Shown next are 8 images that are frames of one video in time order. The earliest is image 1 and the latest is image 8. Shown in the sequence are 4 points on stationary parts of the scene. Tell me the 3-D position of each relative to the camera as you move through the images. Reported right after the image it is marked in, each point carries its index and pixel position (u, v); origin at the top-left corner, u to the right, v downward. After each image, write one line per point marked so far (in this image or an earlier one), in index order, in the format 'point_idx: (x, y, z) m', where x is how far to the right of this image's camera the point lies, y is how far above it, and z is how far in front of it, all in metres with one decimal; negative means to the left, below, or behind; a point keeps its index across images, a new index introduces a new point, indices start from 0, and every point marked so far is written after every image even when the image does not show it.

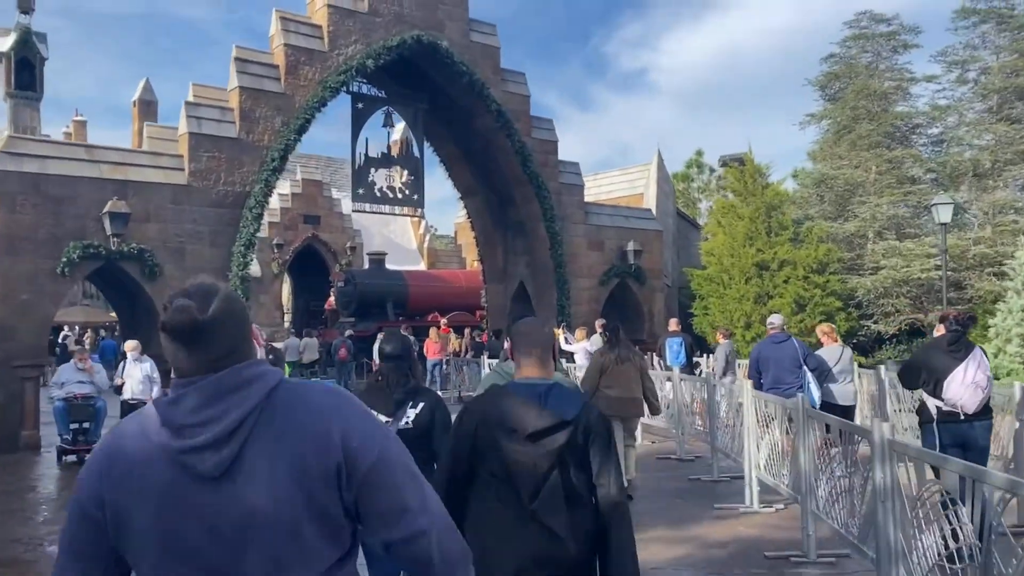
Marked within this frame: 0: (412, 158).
0: (-2.0, +2.7, +17.0) m
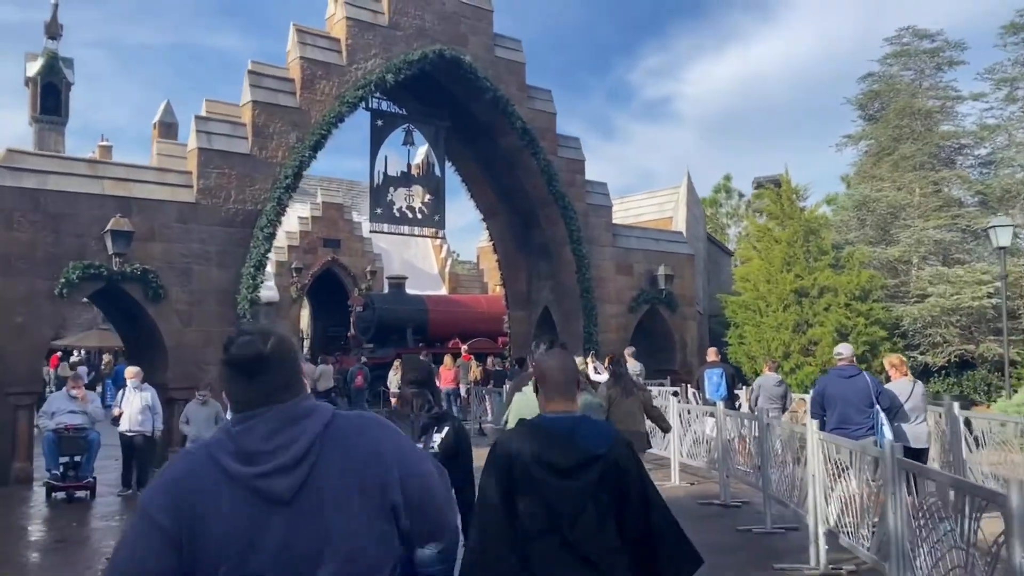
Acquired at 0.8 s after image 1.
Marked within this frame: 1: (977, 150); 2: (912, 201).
0: (-1.6, +2.2, +16.3) m
1: (+10.5, +3.1, +18.8) m
2: (+8.9, +2.0, +18.5) m
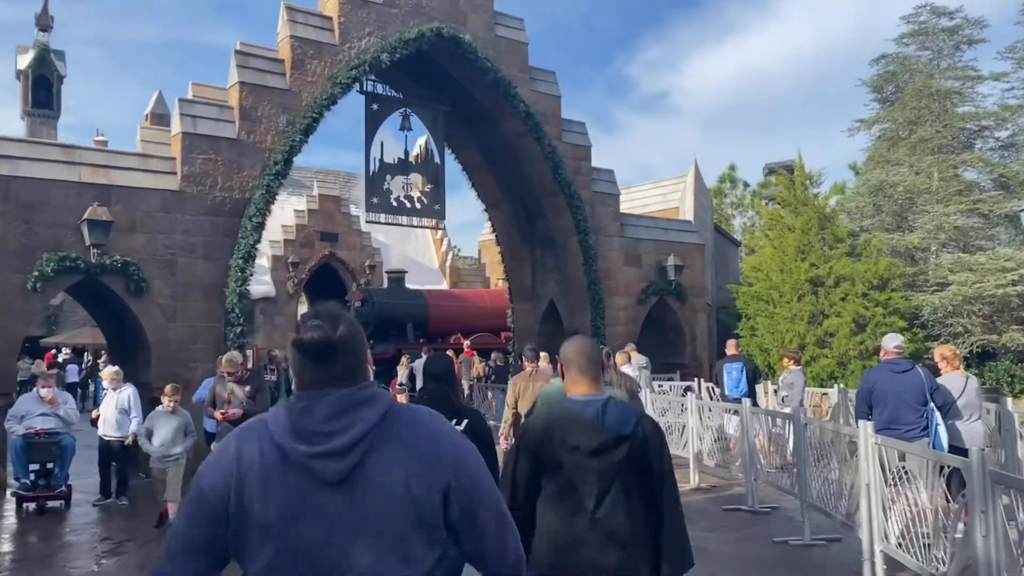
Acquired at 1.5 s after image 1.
0: (-1.5, +2.3, +15.5) m
1: (+10.6, +3.4, +18.1) m
2: (+9.0, +2.2, +17.8) m
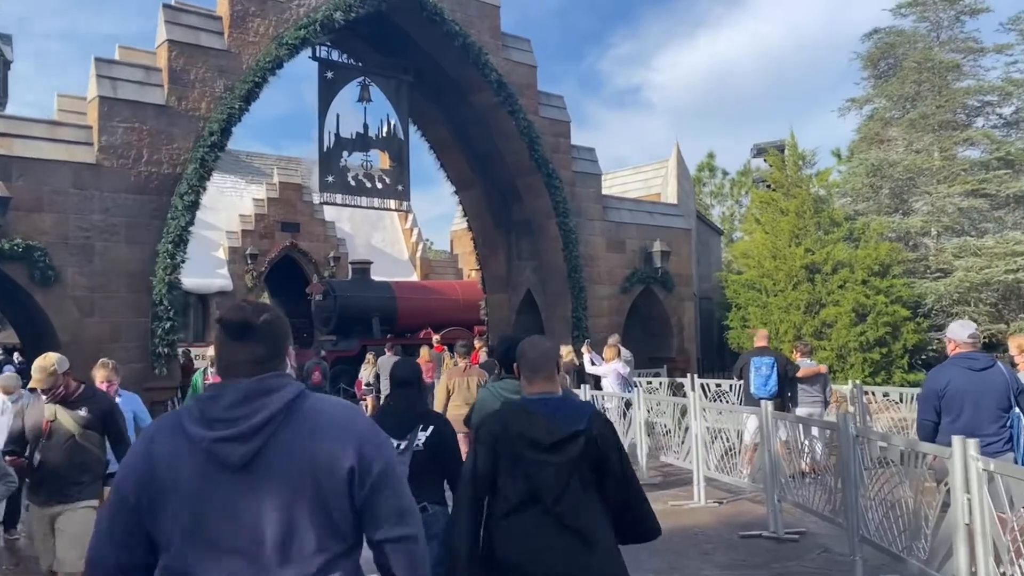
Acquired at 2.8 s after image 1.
0: (-2.0, +2.5, +14.0) m
1: (+10.0, +3.7, +16.9) m
2: (+8.4, +2.5, +16.6) m
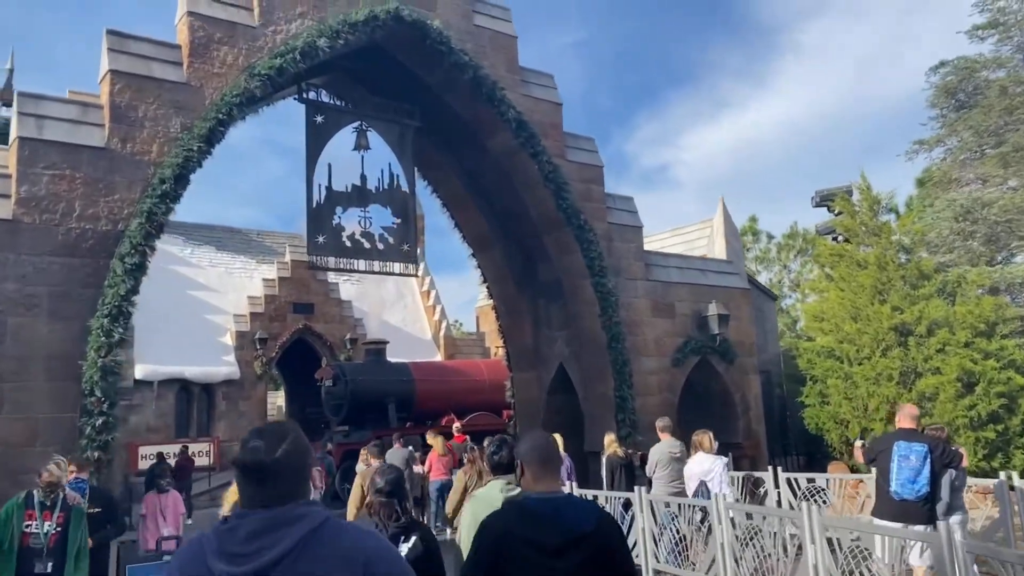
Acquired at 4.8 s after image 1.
0: (-1.6, +1.4, +11.9) m
1: (+10.4, +2.6, +14.5) m
2: (+8.8, +1.4, +14.1) m
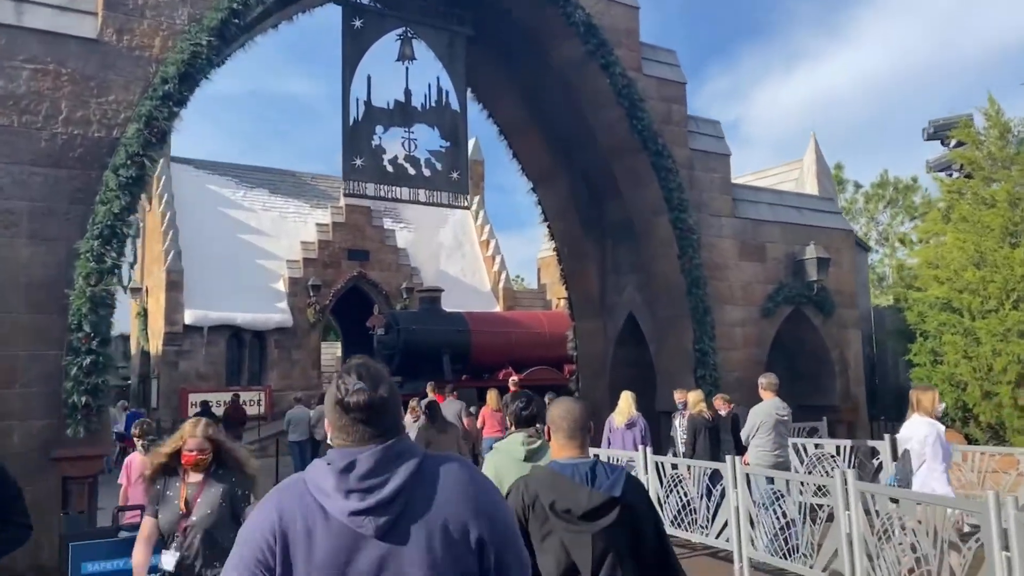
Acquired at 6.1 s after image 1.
0: (-0.8, +2.2, +10.4) m
1: (+11.4, +3.4, +12.0) m
2: (+9.8, +2.2, +11.8) m
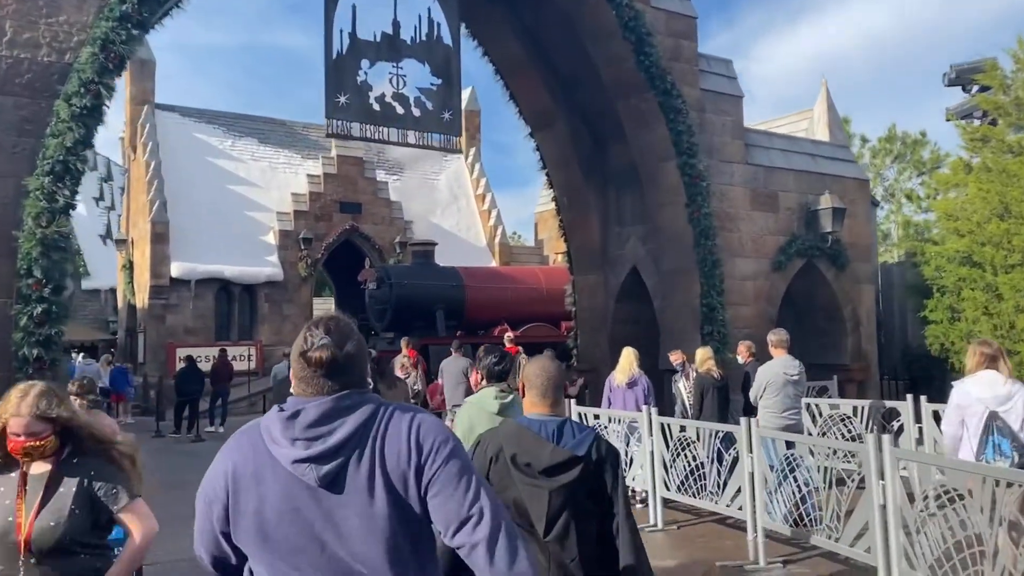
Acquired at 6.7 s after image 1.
0: (-0.8, +2.8, +9.7) m
1: (+11.4, +4.0, +11.2) m
2: (+9.8, +2.8, +11.0) m
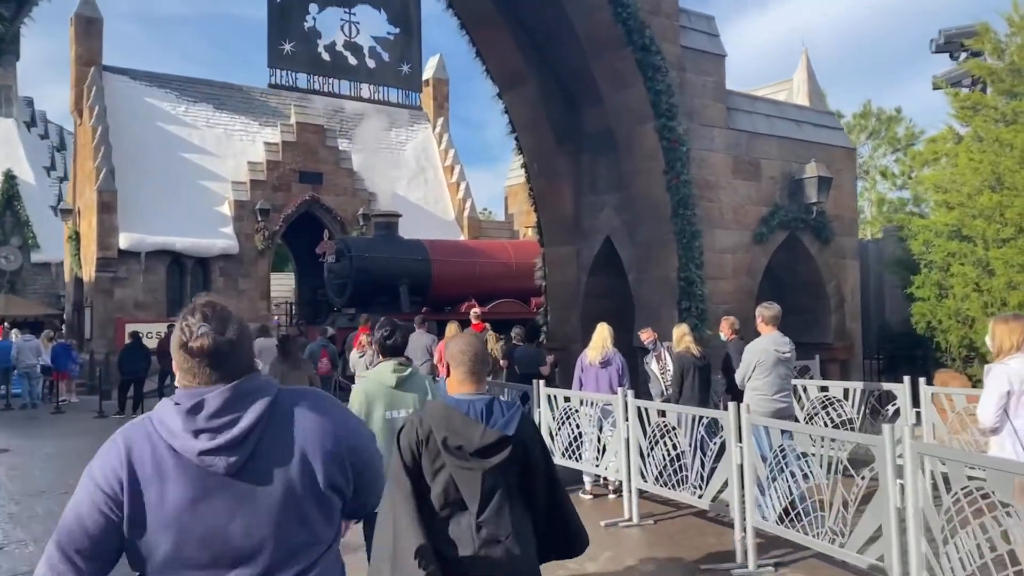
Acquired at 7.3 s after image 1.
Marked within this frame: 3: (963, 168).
0: (-1.2, +3.1, +8.8) m
1: (+11.0, +4.3, +10.7) m
2: (+9.3, +3.1, +10.5) m
3: (+5.8, +1.5, +10.7) m
